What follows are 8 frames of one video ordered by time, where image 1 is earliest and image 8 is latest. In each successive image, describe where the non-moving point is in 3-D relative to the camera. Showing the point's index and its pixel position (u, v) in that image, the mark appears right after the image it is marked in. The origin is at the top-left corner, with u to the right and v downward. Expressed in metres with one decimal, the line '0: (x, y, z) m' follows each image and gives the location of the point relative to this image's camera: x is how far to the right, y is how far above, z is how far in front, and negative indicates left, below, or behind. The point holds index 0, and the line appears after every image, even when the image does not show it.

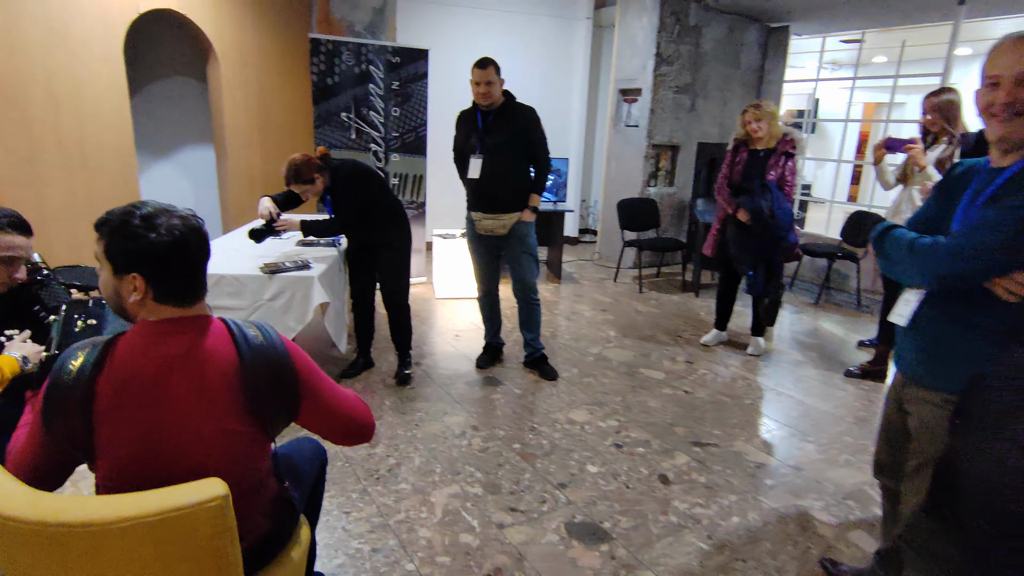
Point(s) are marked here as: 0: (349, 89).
0: (-1.1, +1.4, +4.3) m
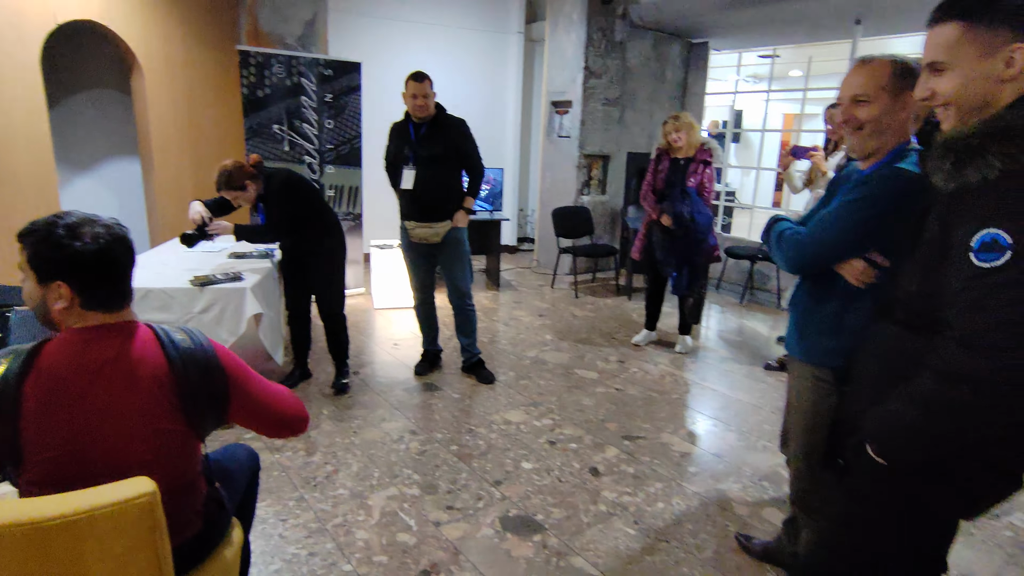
0: (-1.6, +1.3, +4.3) m
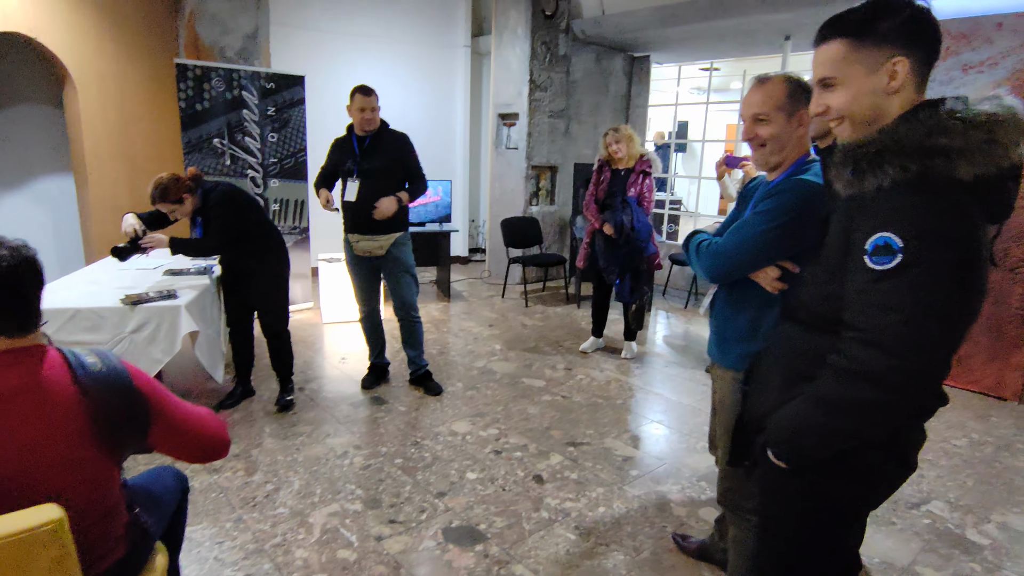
0: (-2.0, +1.2, +4.2) m
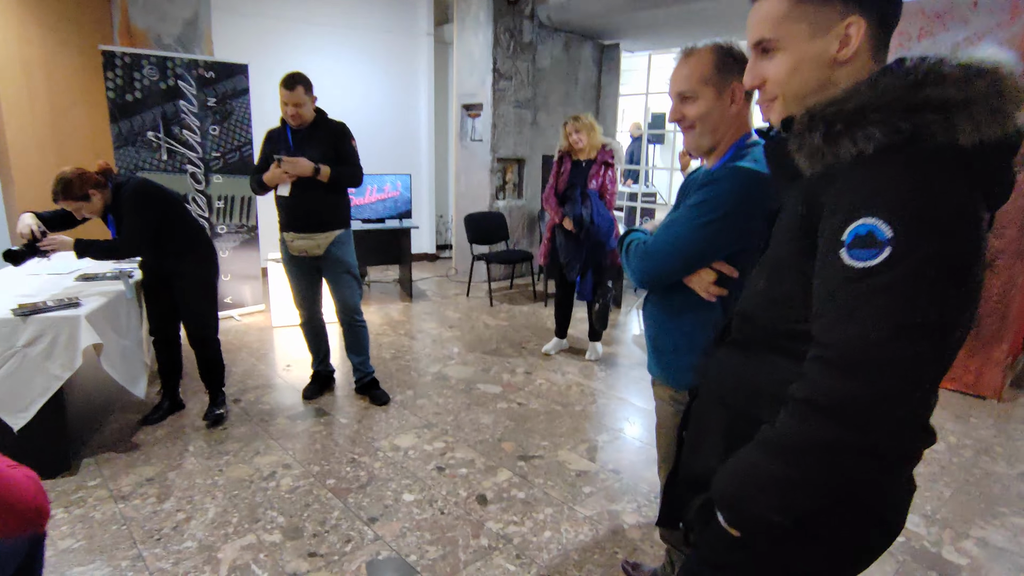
0: (-2.3, +1.2, +3.9) m
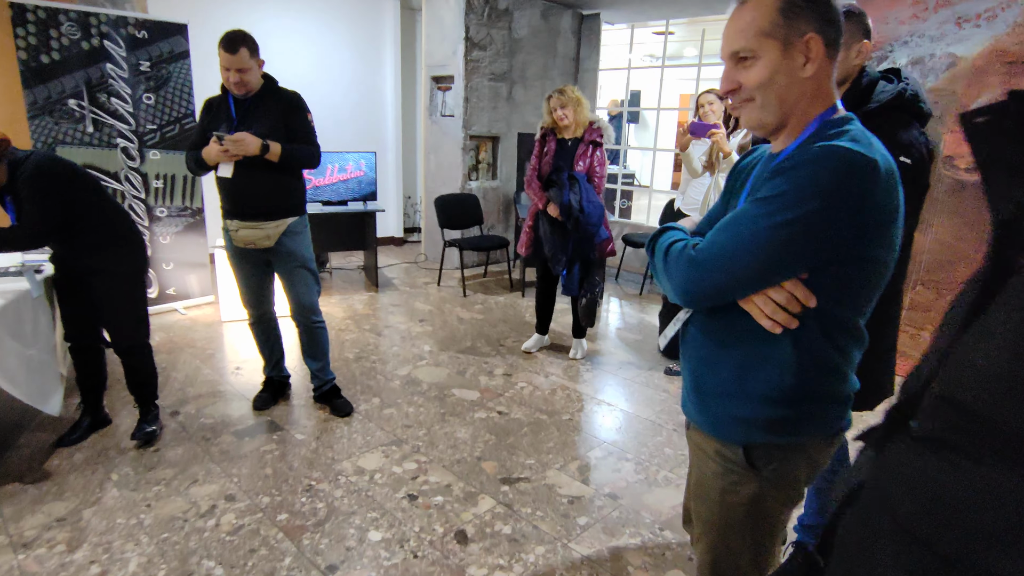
0: (-2.4, +1.2, +3.4) m
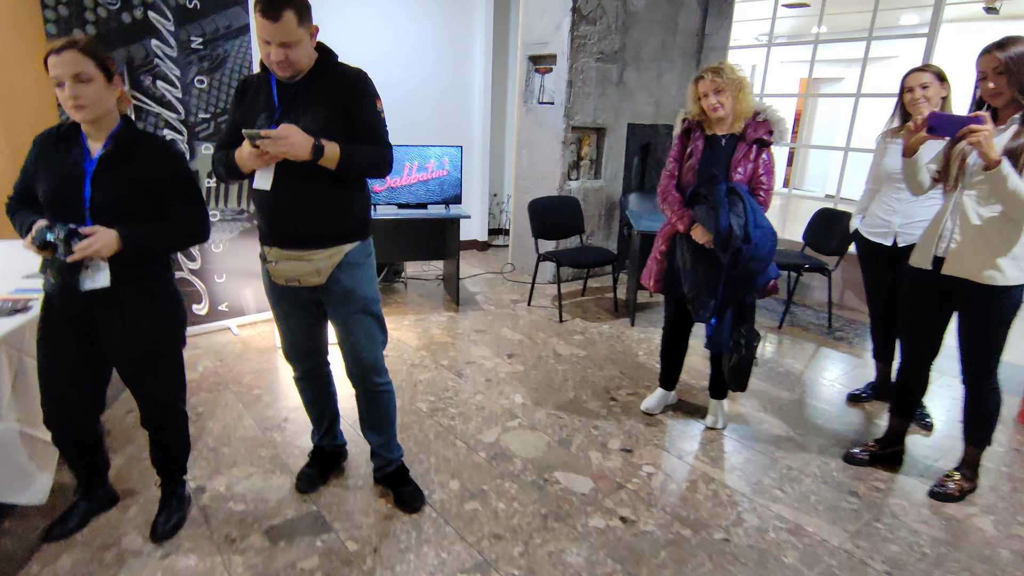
0: (-1.8, +1.1, +2.8) m
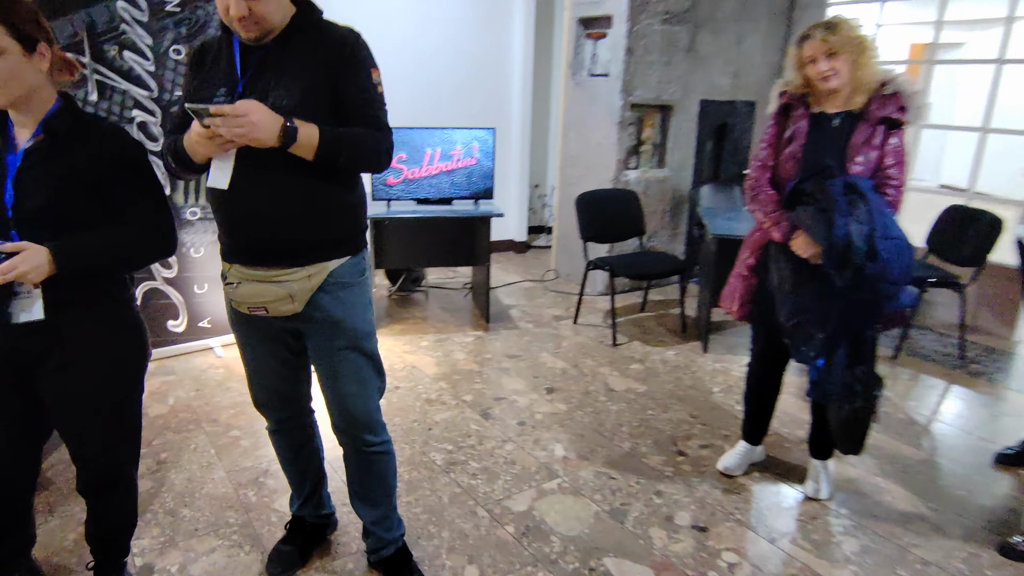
0: (-1.6, +1.1, +2.4) m
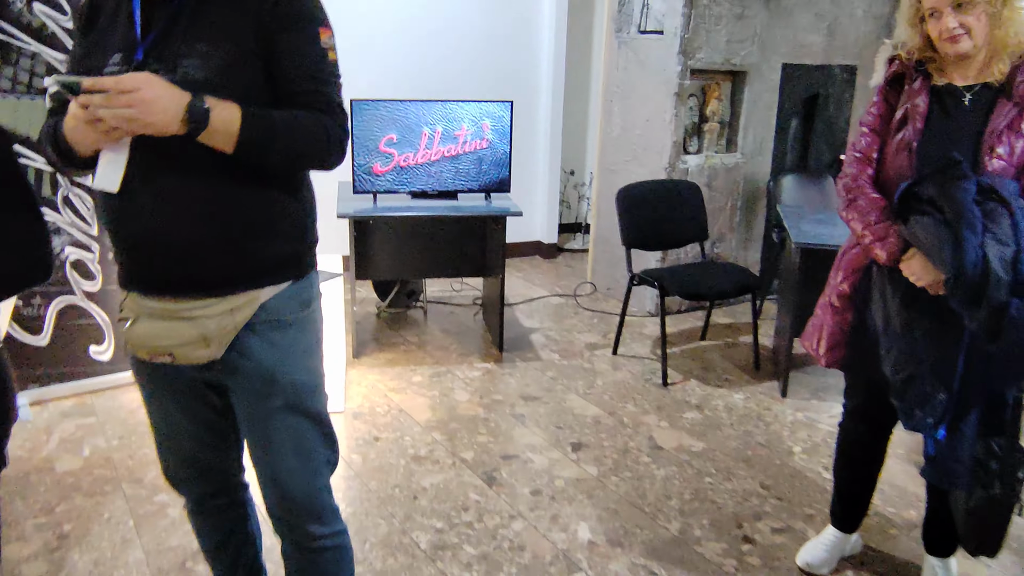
0: (-1.5, +1.1, +2.0) m
